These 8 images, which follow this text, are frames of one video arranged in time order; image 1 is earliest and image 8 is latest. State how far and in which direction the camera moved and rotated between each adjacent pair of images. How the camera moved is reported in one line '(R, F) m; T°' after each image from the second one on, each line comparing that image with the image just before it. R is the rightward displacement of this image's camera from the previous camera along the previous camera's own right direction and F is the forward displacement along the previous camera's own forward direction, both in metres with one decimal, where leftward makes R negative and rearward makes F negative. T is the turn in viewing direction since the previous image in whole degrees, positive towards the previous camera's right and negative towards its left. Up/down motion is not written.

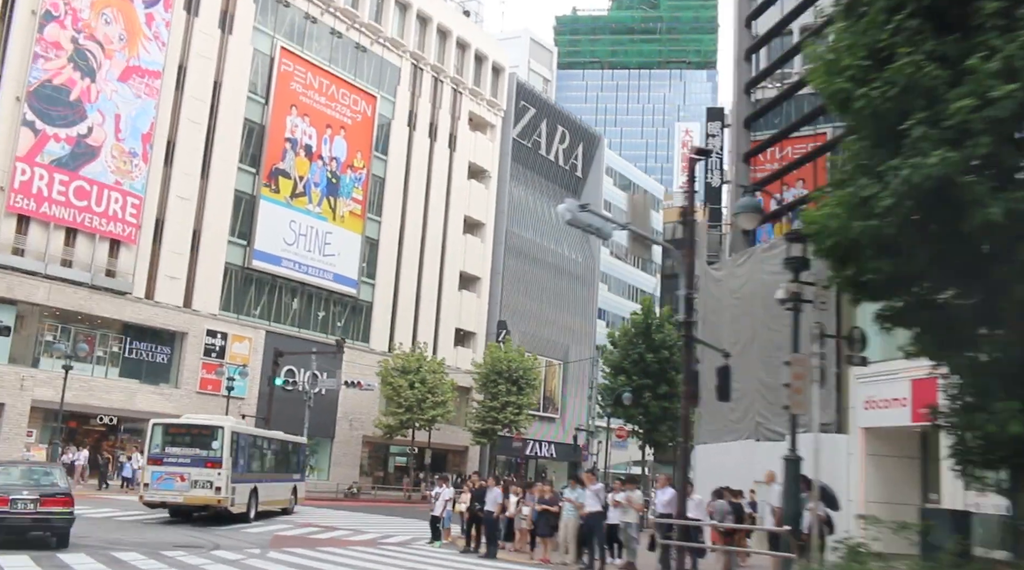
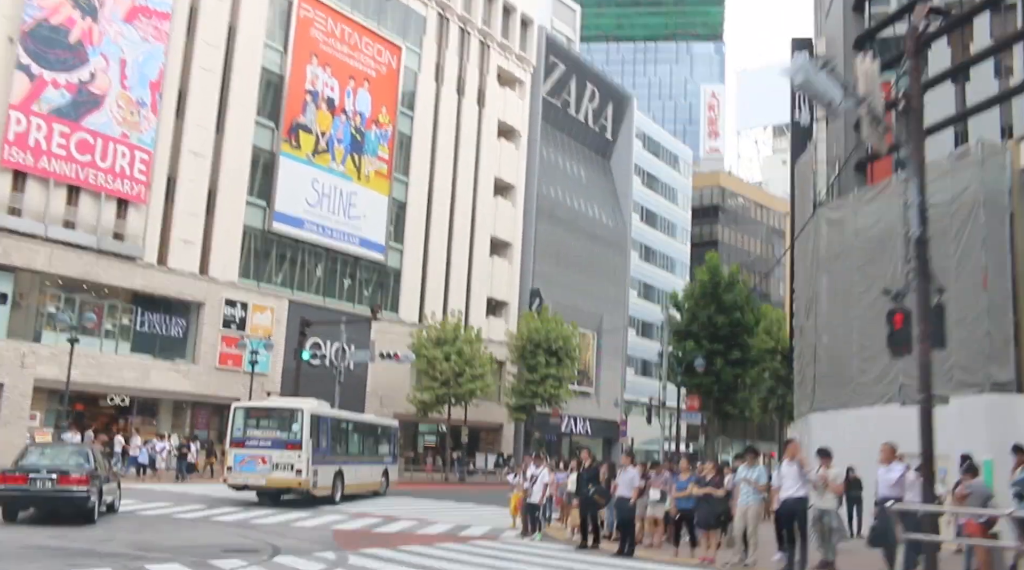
(-2.2, +4.1) m; 0°
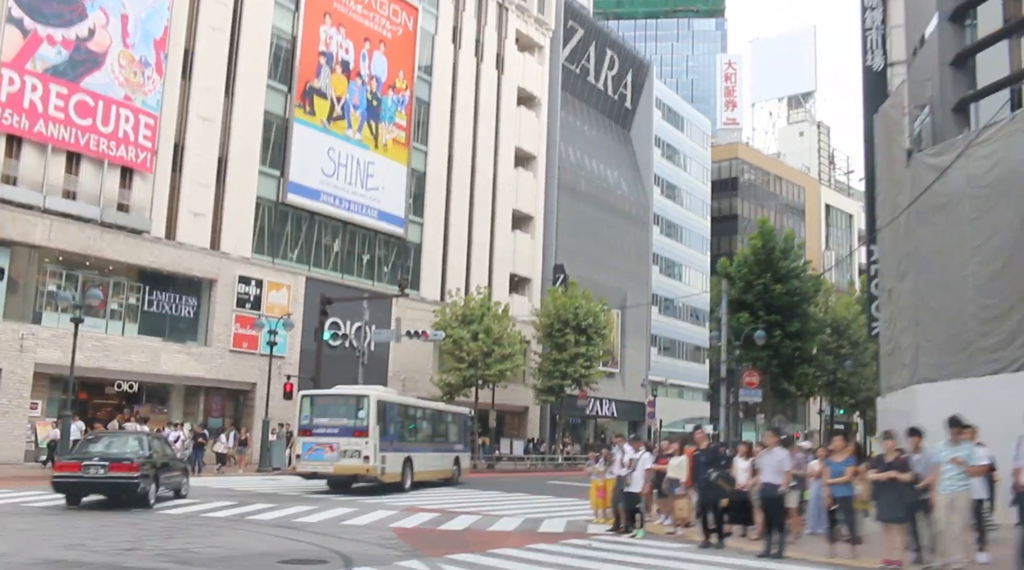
(-1.7, +2.9) m; 0°
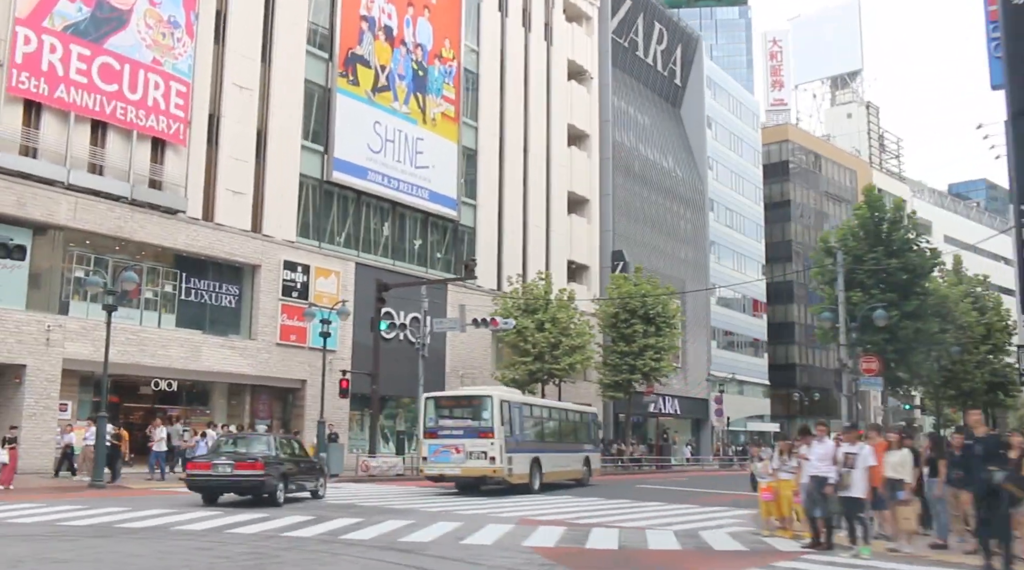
(-2.1, +3.8) m; -1°
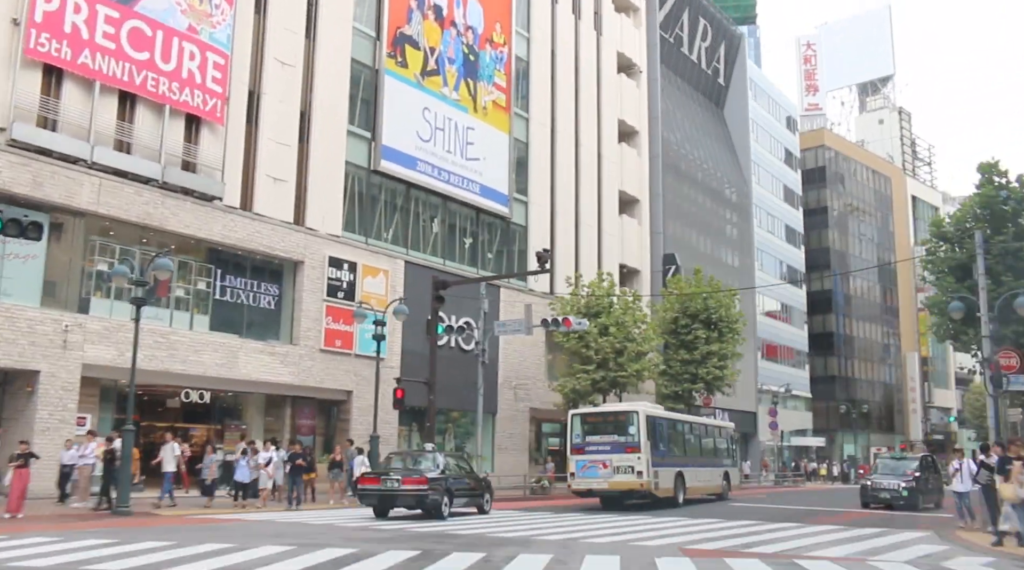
(-2.4, +3.5) m; 0°
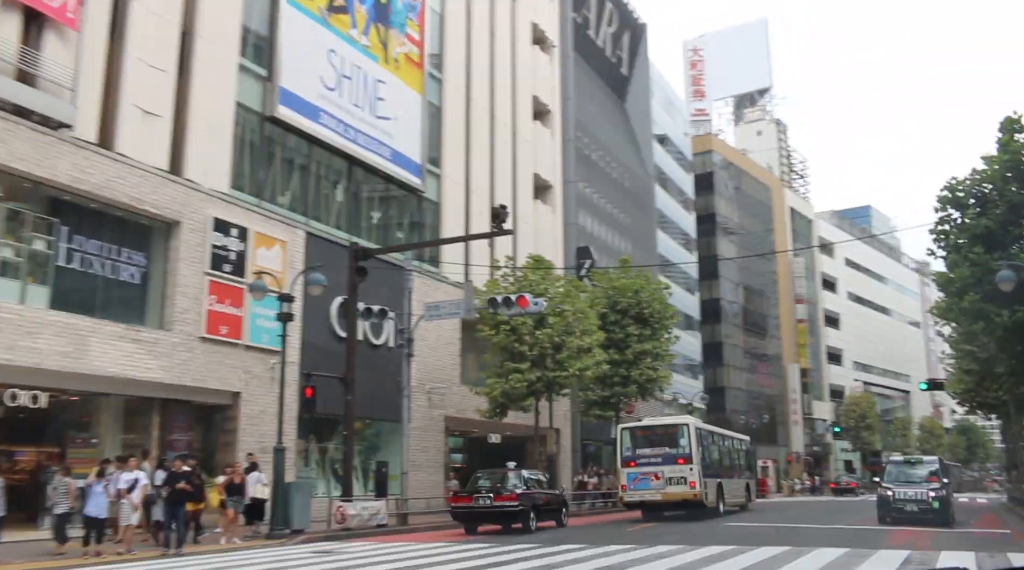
(-2.3, +5.5) m; +10°
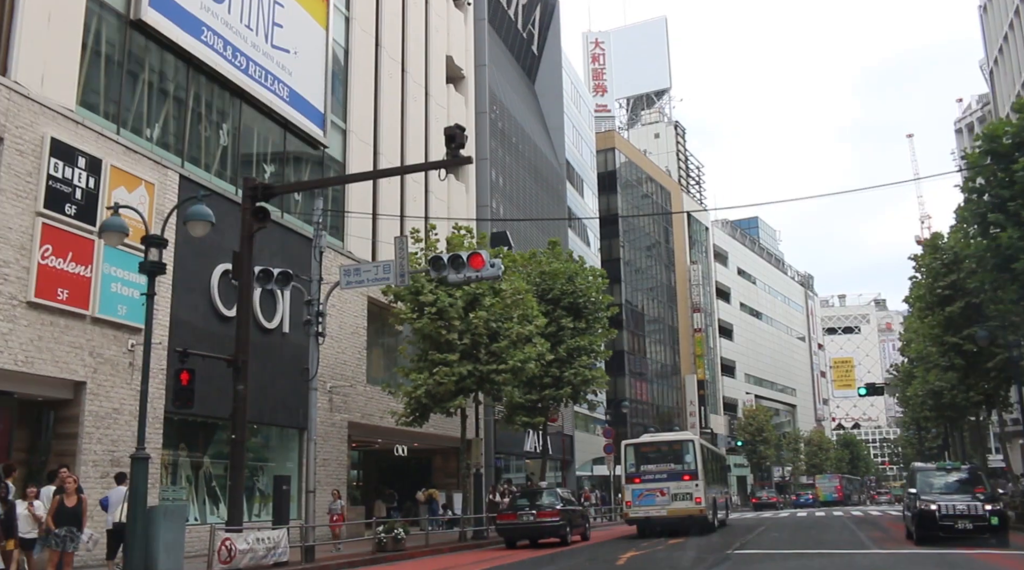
(-1.5, +5.2) m; +8°
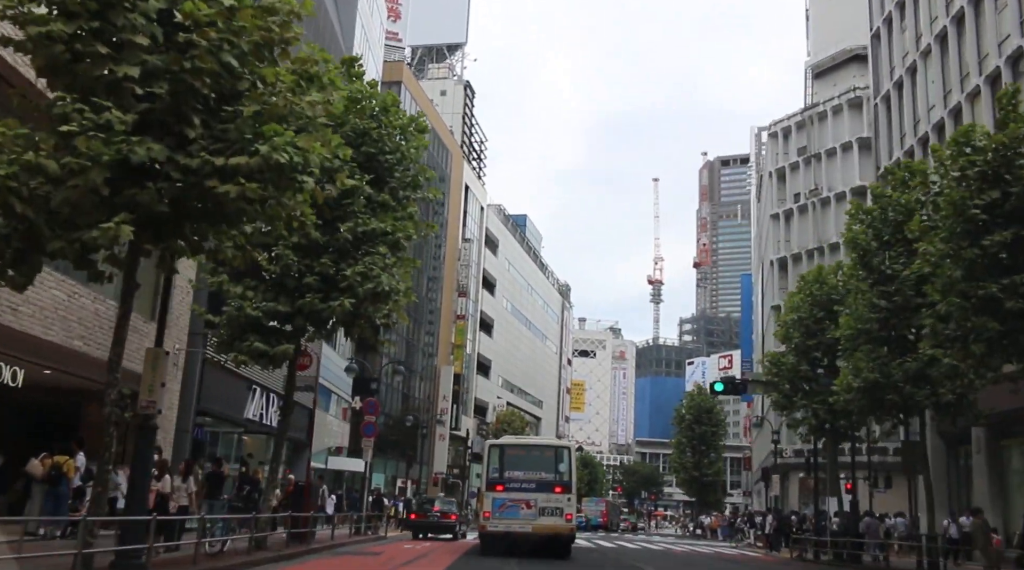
(-0.2, +13.0) m; +17°
